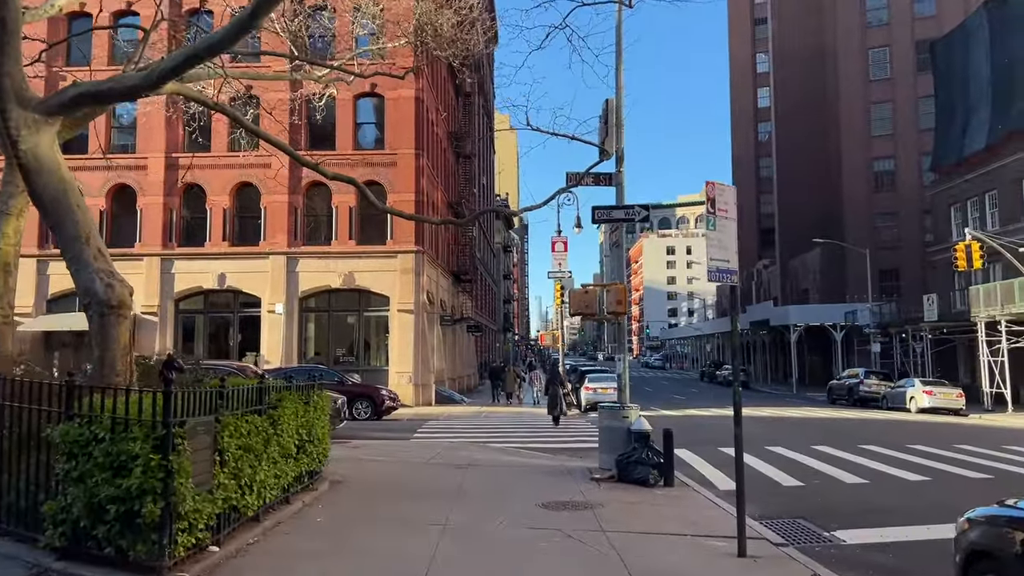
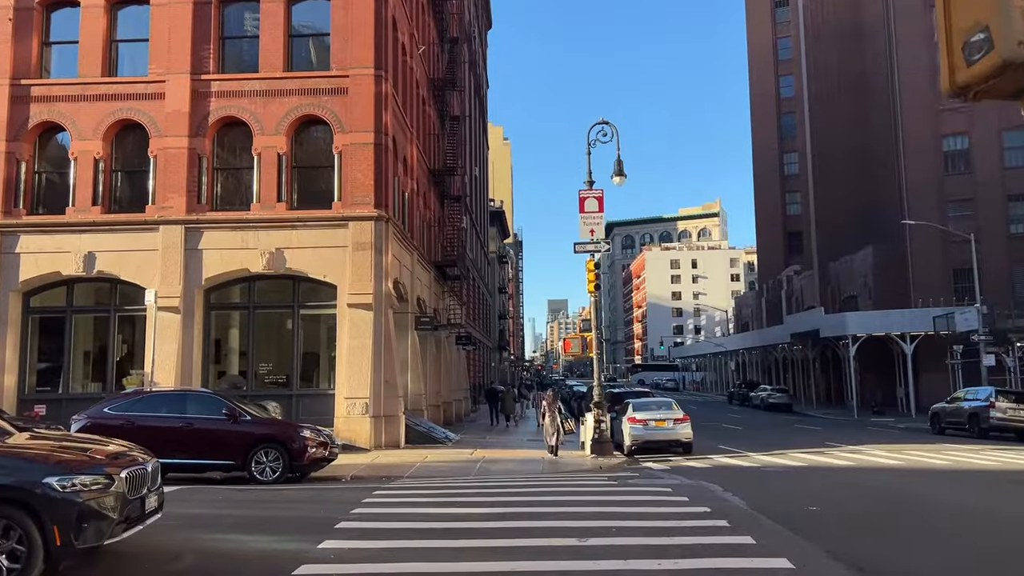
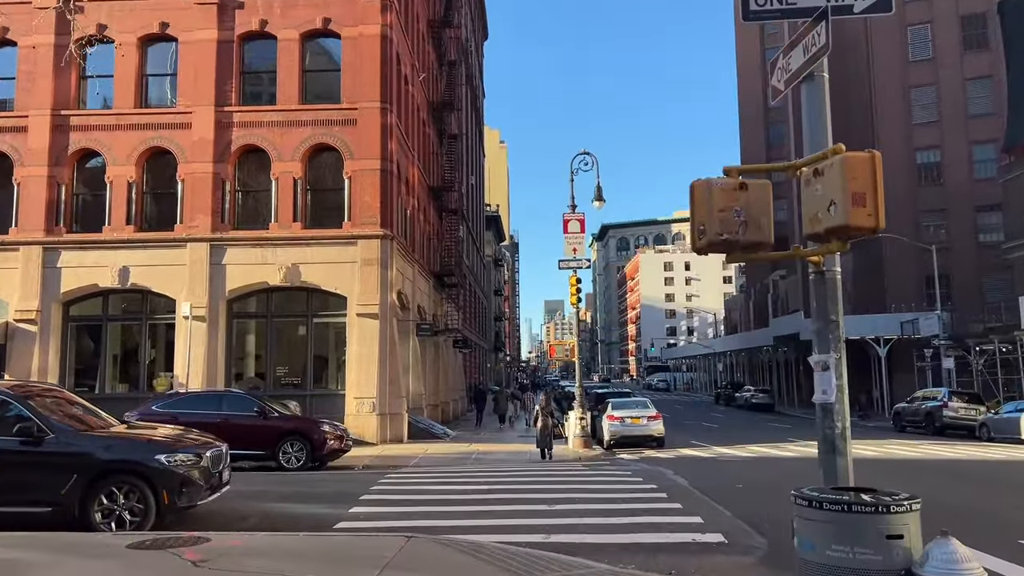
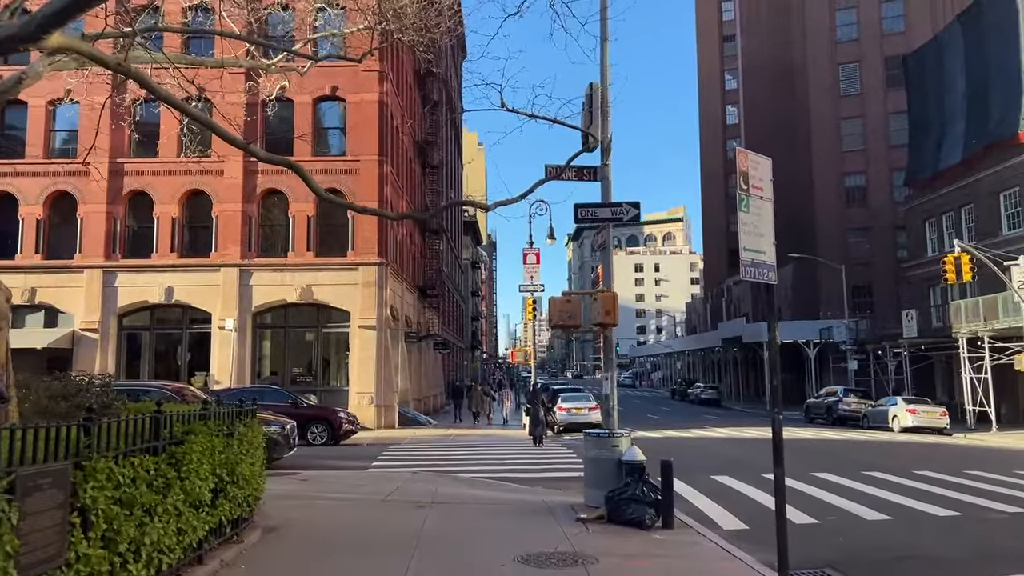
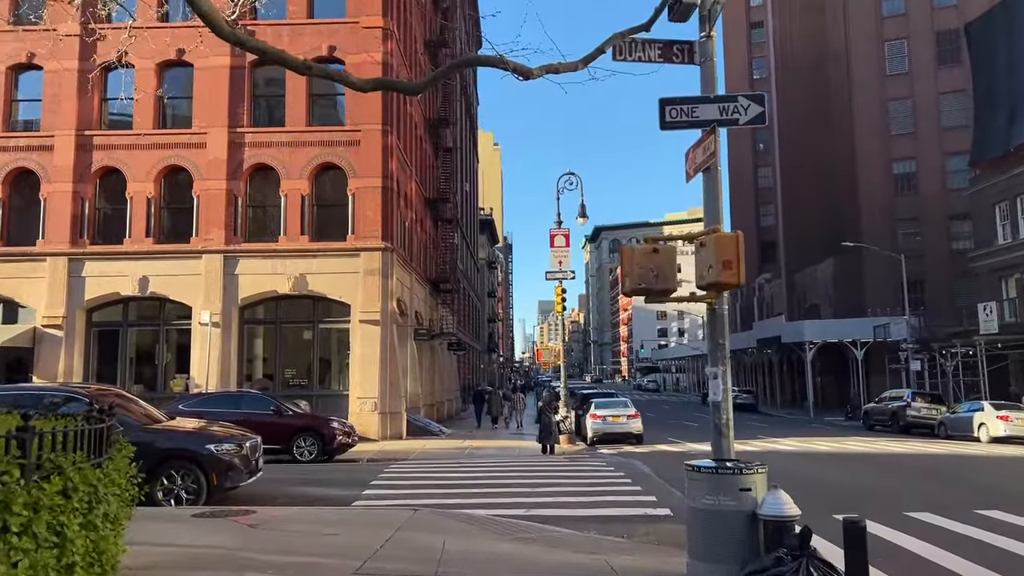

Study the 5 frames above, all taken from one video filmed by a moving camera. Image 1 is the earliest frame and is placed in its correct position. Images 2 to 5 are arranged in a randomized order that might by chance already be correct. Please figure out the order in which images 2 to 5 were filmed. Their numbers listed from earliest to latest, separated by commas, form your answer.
4, 5, 3, 2
